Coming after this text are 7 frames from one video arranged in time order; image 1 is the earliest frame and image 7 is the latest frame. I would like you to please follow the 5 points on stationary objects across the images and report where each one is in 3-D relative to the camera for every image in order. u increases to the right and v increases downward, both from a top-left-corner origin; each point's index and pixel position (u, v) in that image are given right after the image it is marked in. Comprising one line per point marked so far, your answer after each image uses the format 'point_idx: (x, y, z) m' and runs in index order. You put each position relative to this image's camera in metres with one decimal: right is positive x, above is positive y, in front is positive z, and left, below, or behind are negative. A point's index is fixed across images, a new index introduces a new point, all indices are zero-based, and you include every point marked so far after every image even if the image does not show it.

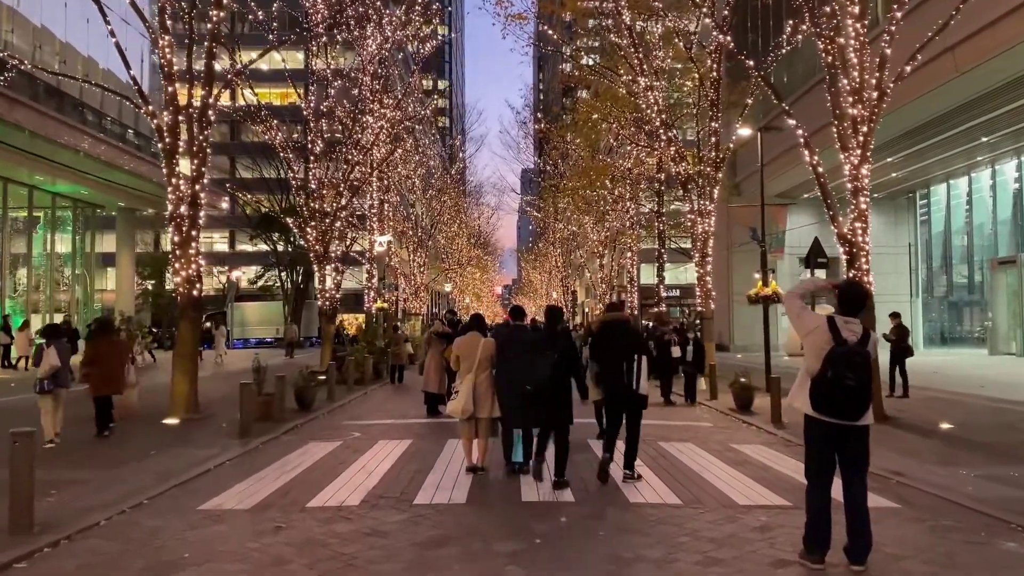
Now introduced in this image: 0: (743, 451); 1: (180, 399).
0: (+2.7, -1.9, +9.3) m
1: (-5.1, -1.7, +12.3) m
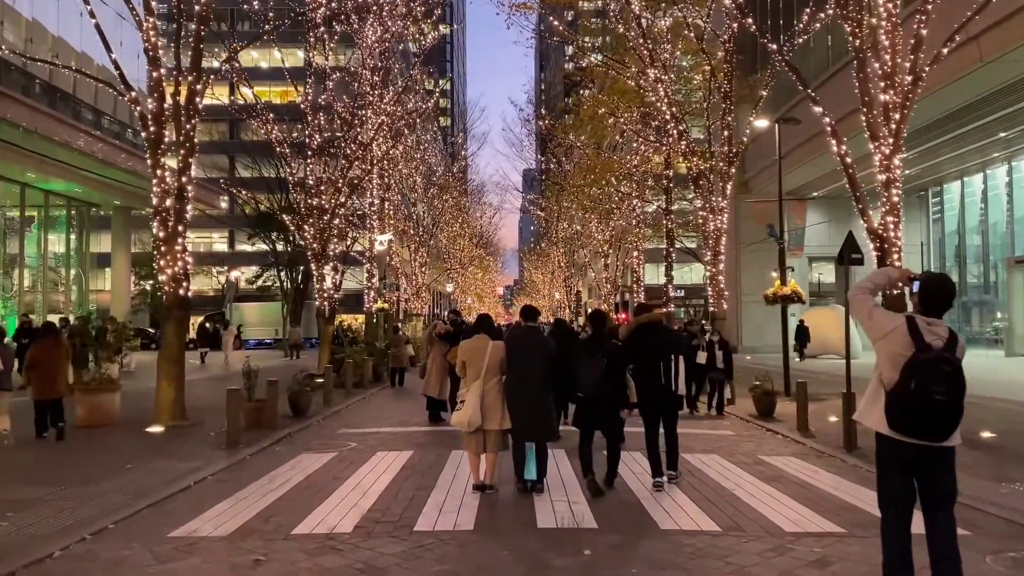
0: (+2.8, -1.9, +8.5) m
1: (-4.9, -1.7, +11.5) m
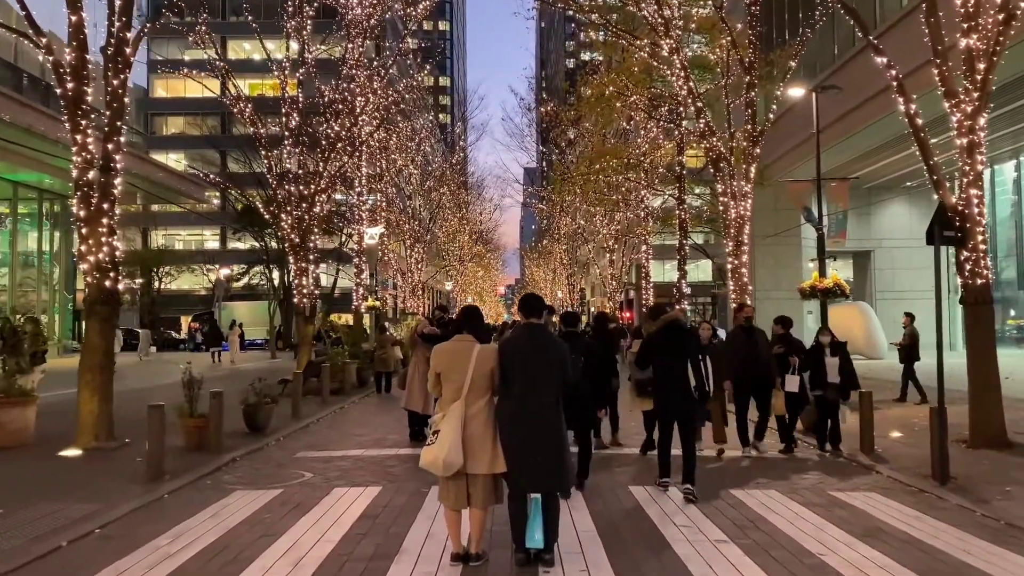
0: (+2.8, -1.8, +6.4) m
1: (-5.0, -1.6, +9.4) m
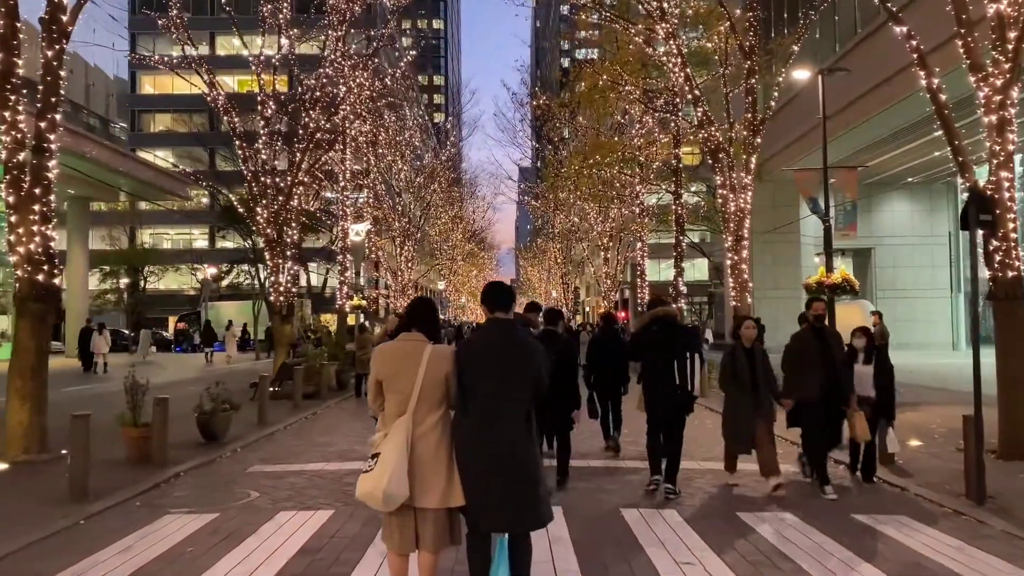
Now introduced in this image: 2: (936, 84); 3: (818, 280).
0: (+2.6, -1.7, +5.5) m
1: (-5.2, -1.5, +8.4) m
2: (+4.6, +2.2, +8.9) m
3: (+5.2, +0.1, +13.7) m
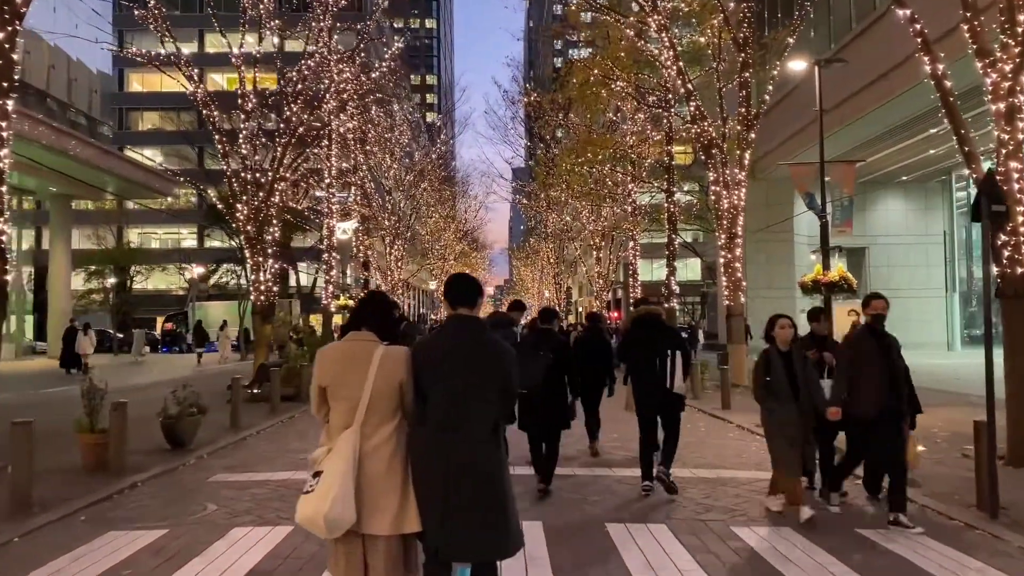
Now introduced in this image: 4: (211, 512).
0: (+2.4, -1.7, +5.0) m
1: (-5.4, -1.5, +7.9) m
2: (+4.5, +2.3, +8.4) m
3: (+4.9, +0.2, +13.2) m
4: (-2.3, -1.7, +6.2) m
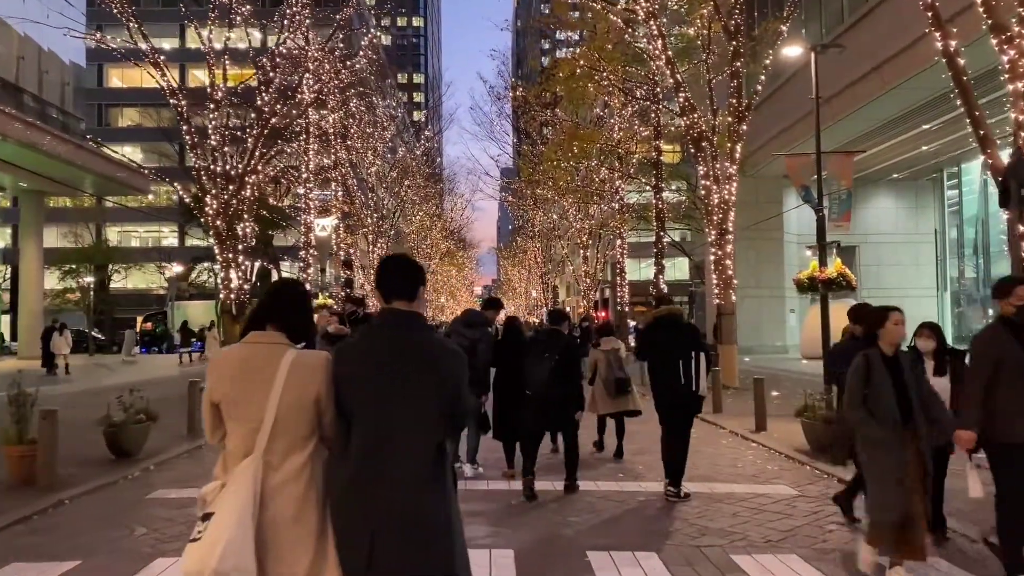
0: (+2.2, -1.6, +4.3) m
1: (-5.6, -1.4, +7.1) m
2: (+4.2, +2.3, +7.7) m
3: (+4.6, +0.2, +12.6) m
4: (-2.5, -1.7, +5.4) m
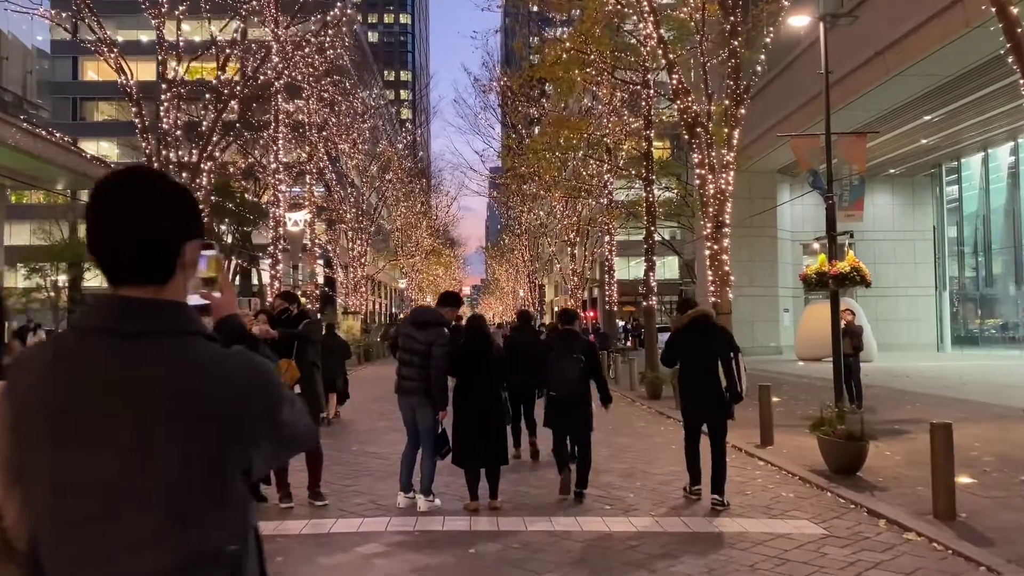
0: (+2.0, -1.6, +3.0) m
1: (-5.9, -1.4, +5.7) m
2: (+4.0, +2.3, +6.5) m
3: (+4.3, +0.3, +11.3) m
4: (-2.8, -1.6, +4.1) m
